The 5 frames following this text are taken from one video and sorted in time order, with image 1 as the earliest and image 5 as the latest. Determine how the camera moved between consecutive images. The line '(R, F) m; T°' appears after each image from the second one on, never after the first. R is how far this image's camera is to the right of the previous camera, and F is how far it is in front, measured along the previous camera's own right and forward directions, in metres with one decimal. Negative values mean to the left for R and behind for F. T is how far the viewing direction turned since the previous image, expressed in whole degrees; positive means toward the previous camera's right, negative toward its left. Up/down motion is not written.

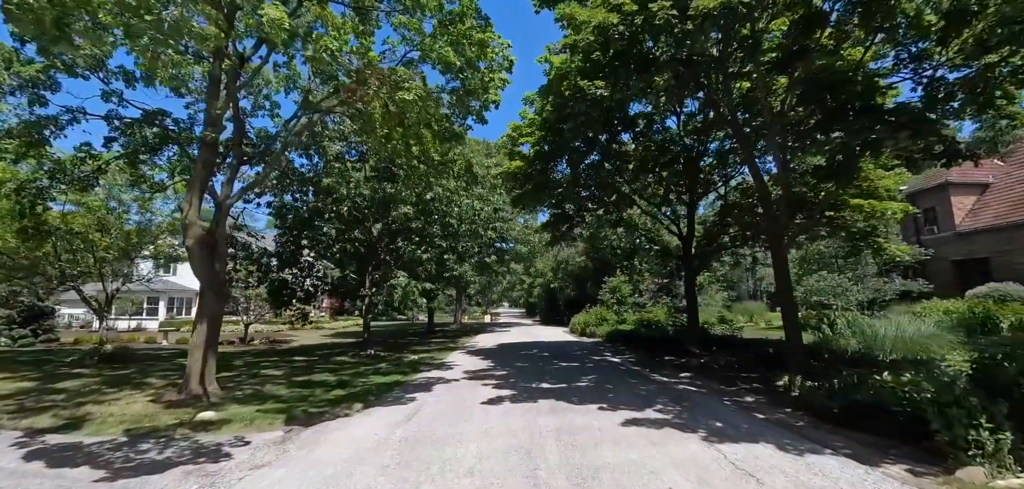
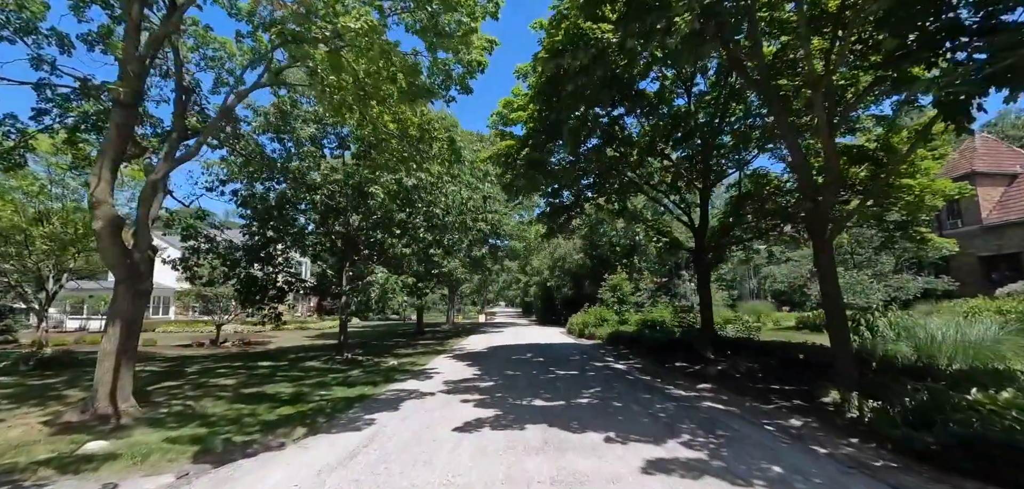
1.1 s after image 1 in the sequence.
(+0.2, +1.4) m; 0°
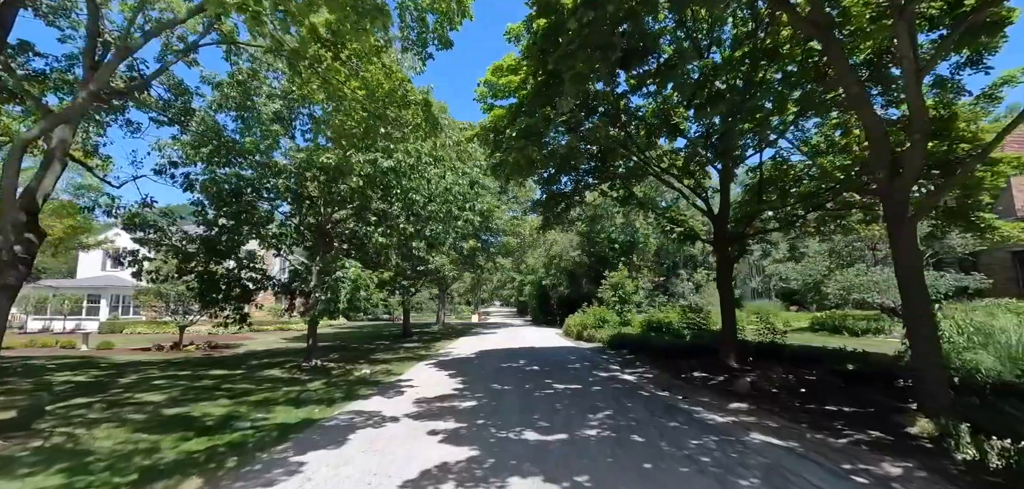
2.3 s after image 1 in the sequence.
(+0.1, +1.6) m; +1°
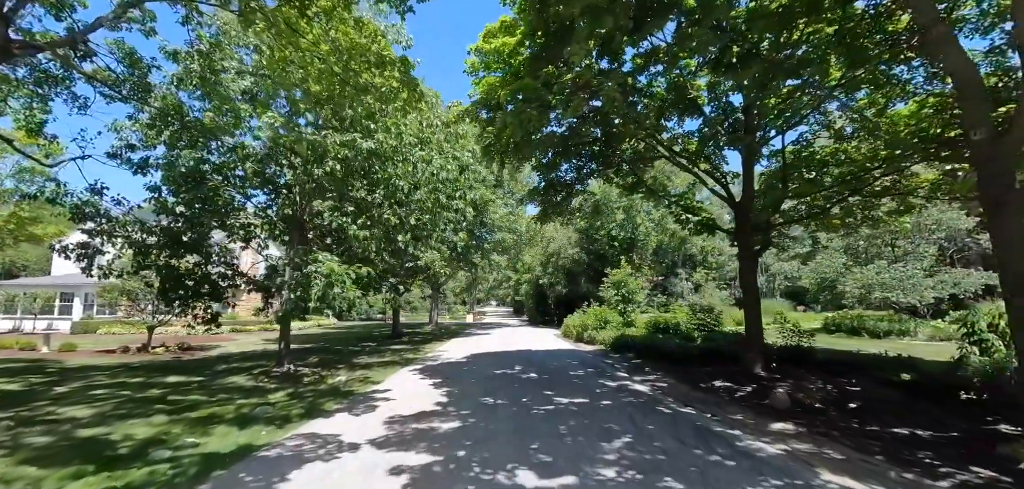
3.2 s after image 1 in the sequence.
(0.0, +1.2) m; 0°
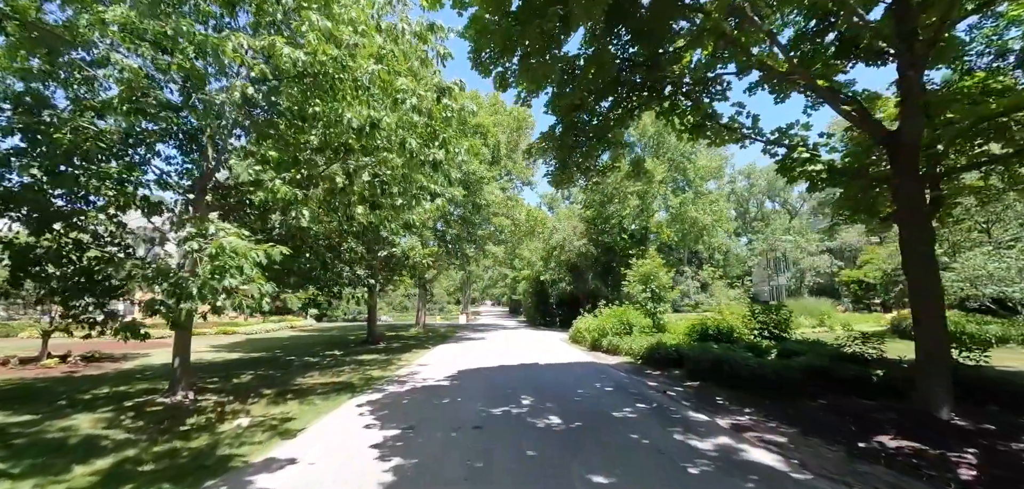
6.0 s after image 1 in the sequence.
(-0.1, +3.4) m; +1°
